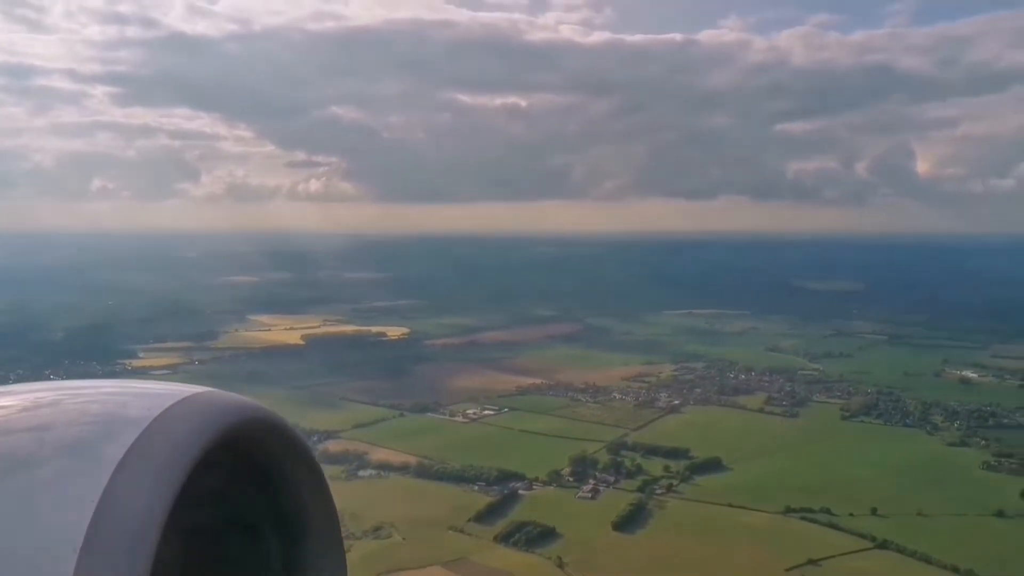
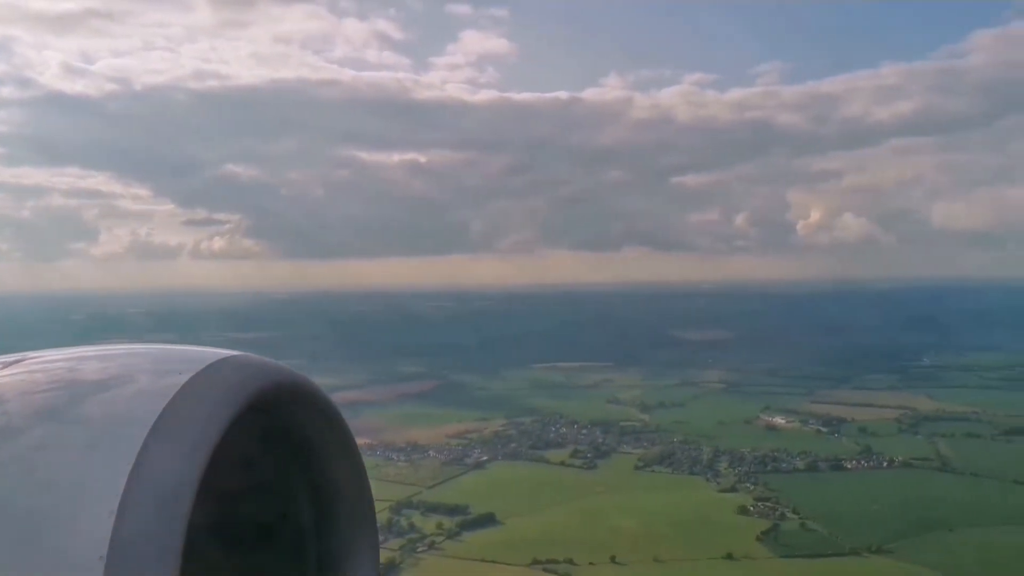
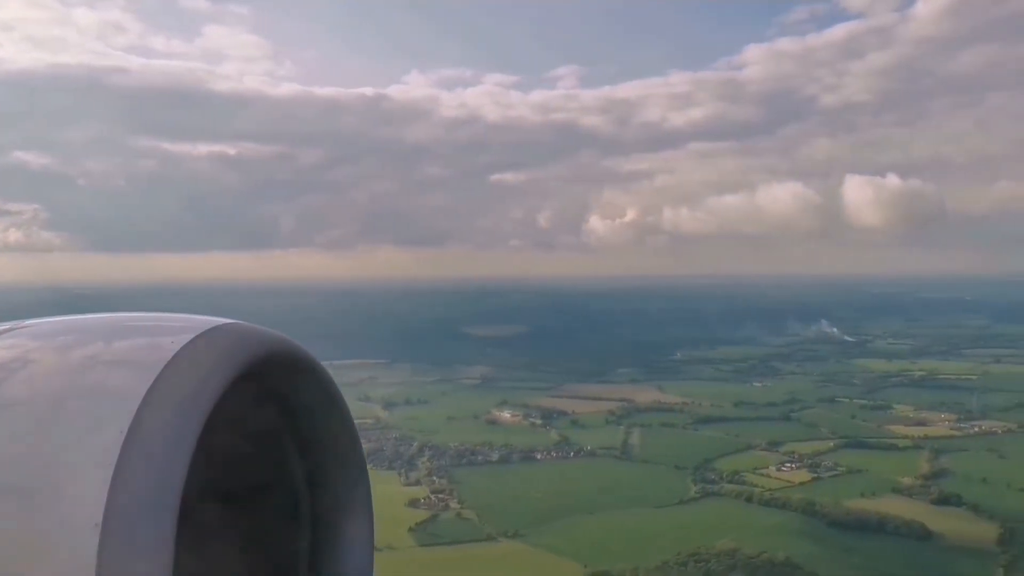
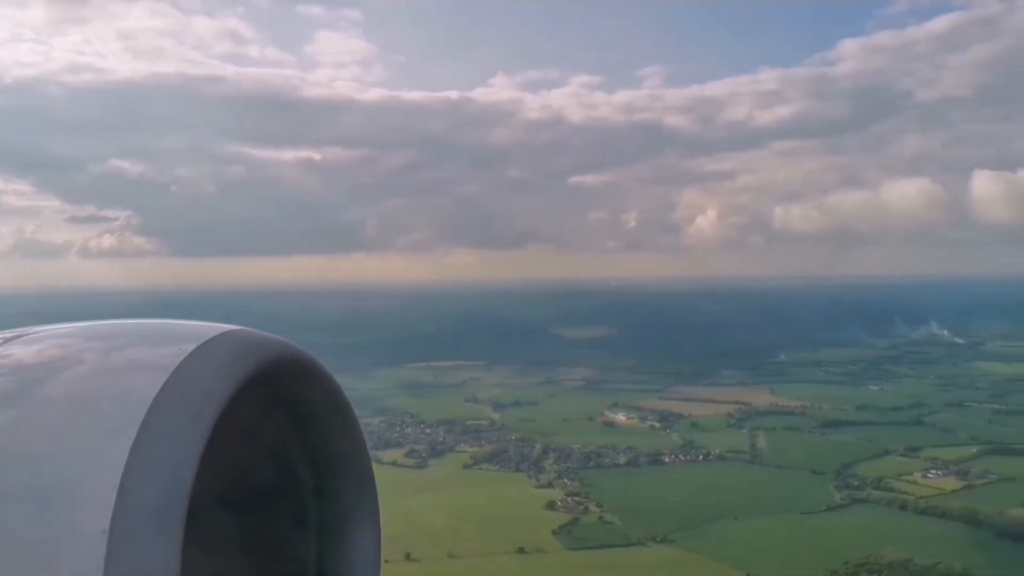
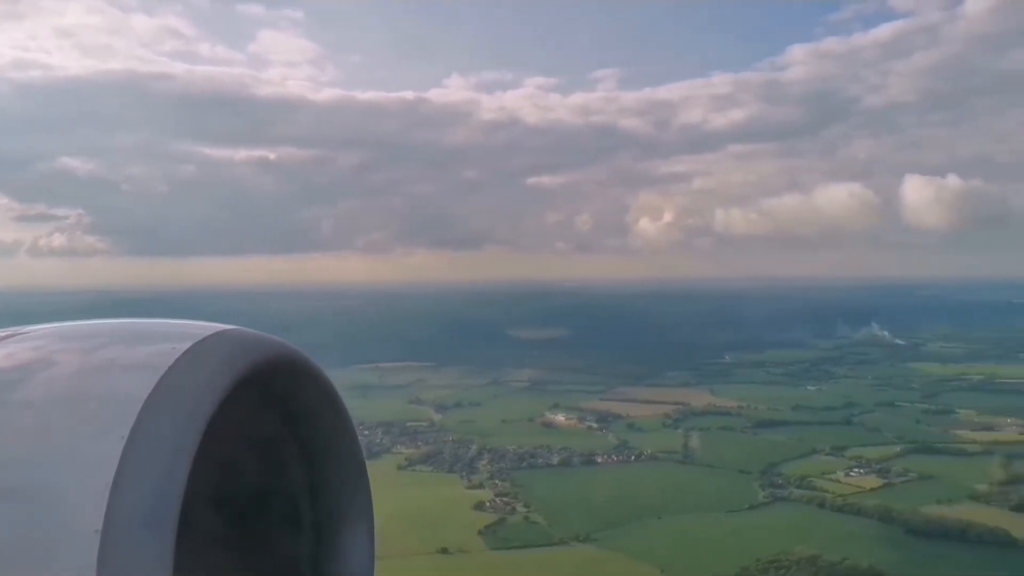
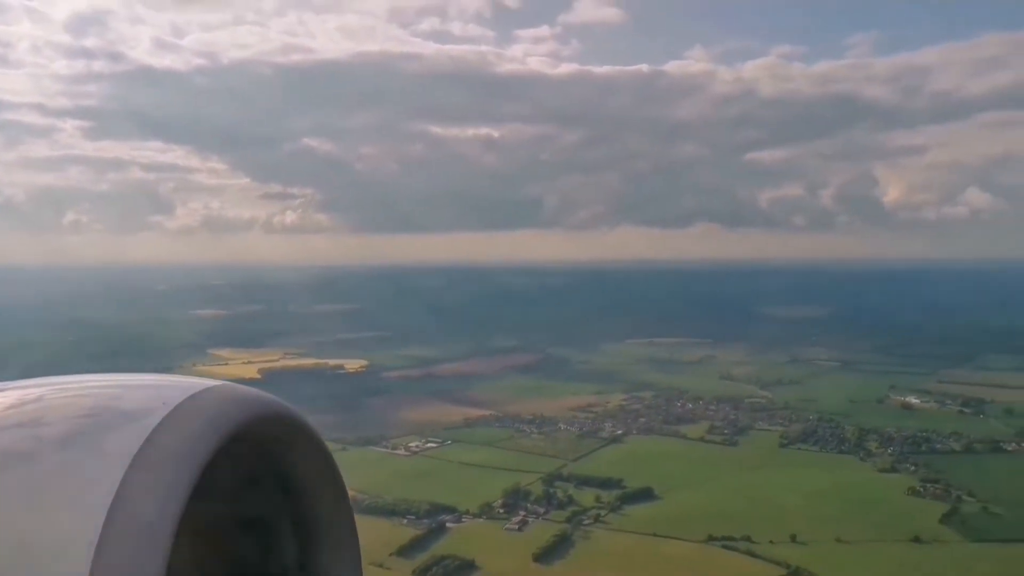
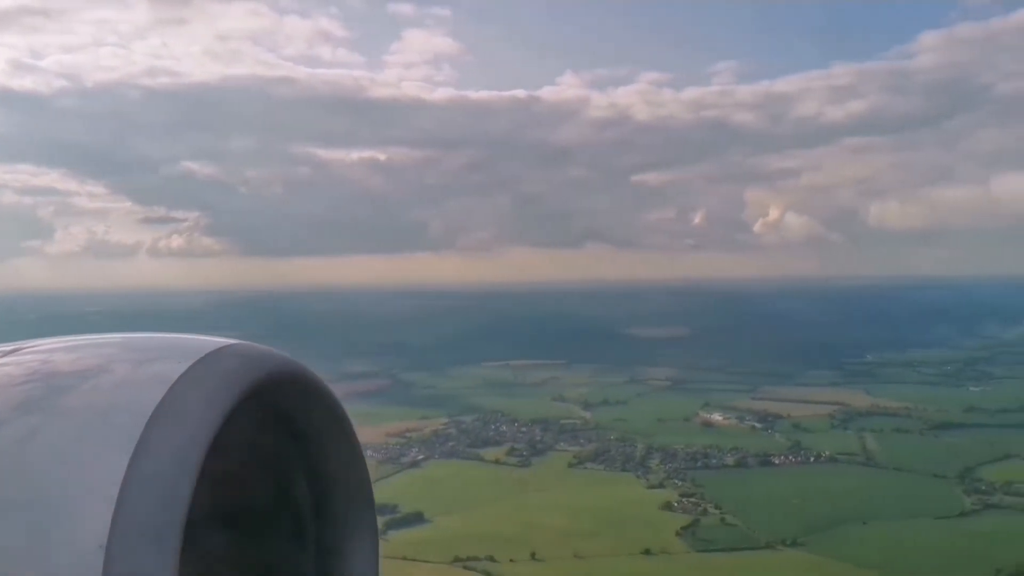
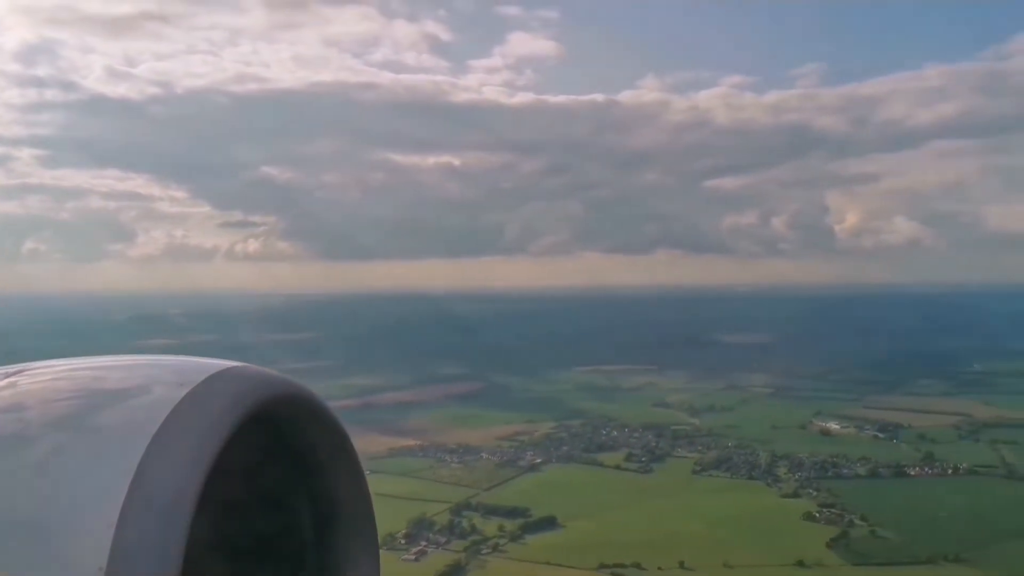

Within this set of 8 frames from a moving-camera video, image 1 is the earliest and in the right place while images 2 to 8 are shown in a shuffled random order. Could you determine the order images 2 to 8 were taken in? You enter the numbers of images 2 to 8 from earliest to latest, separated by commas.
6, 8, 2, 7, 4, 5, 3
